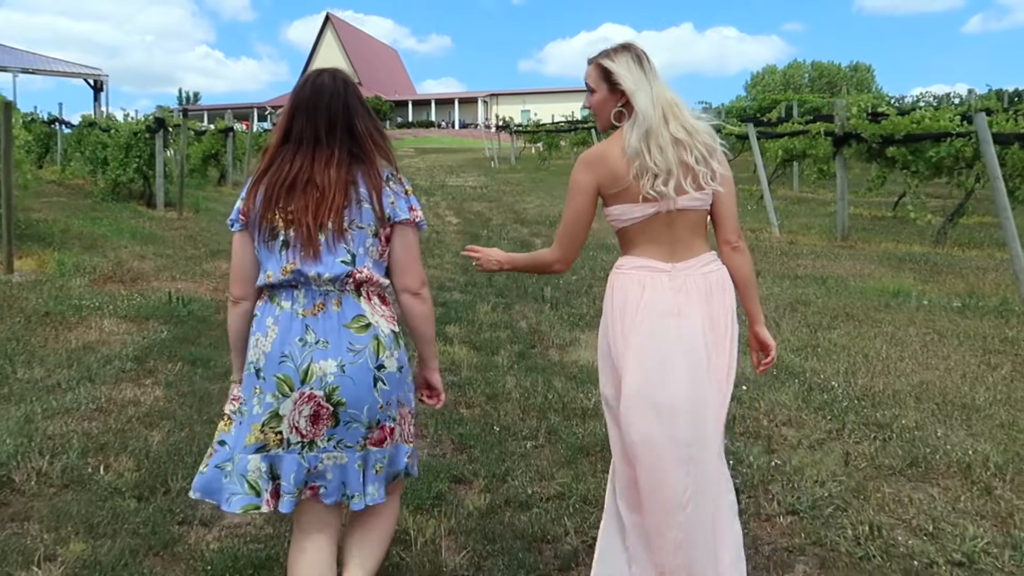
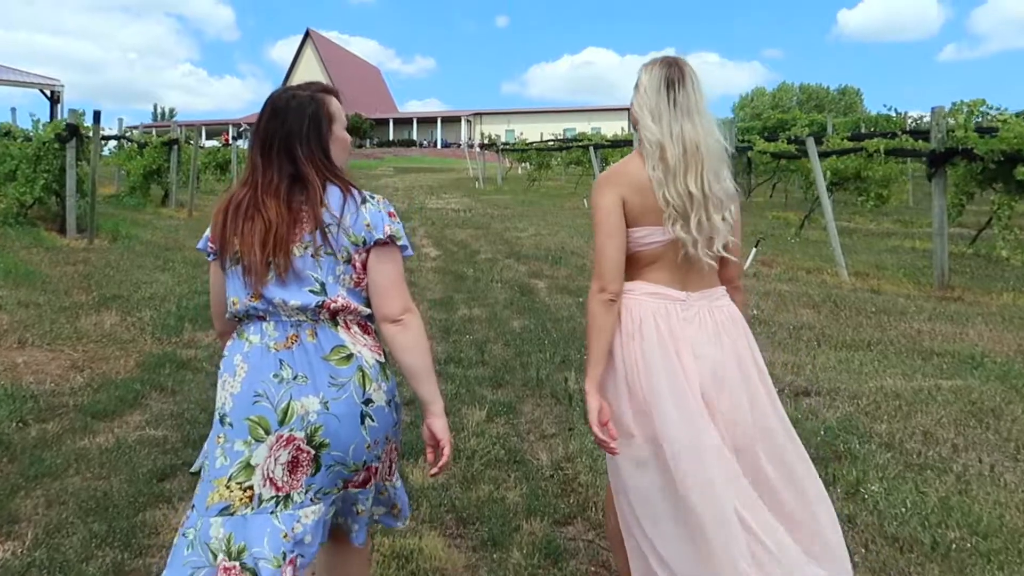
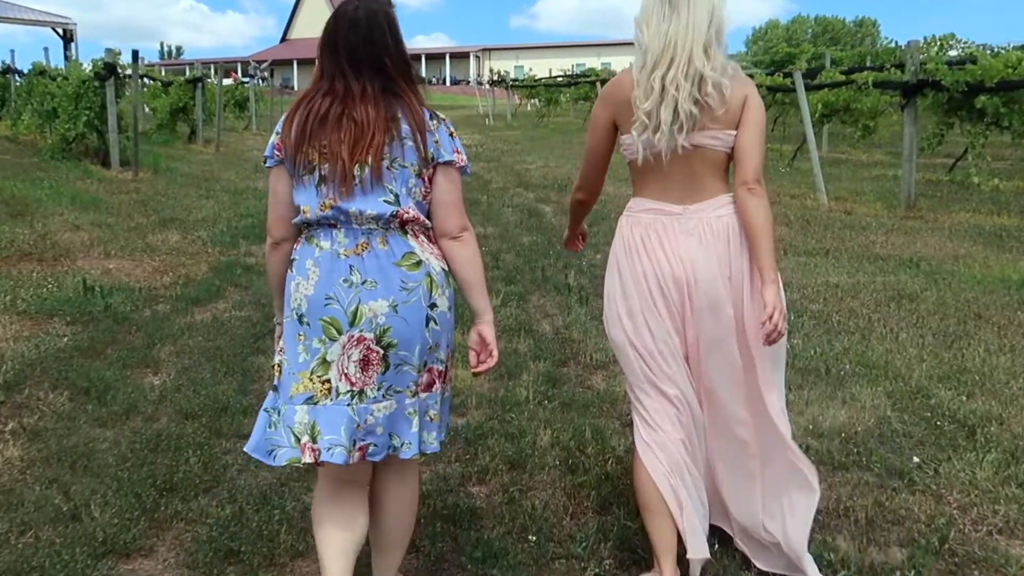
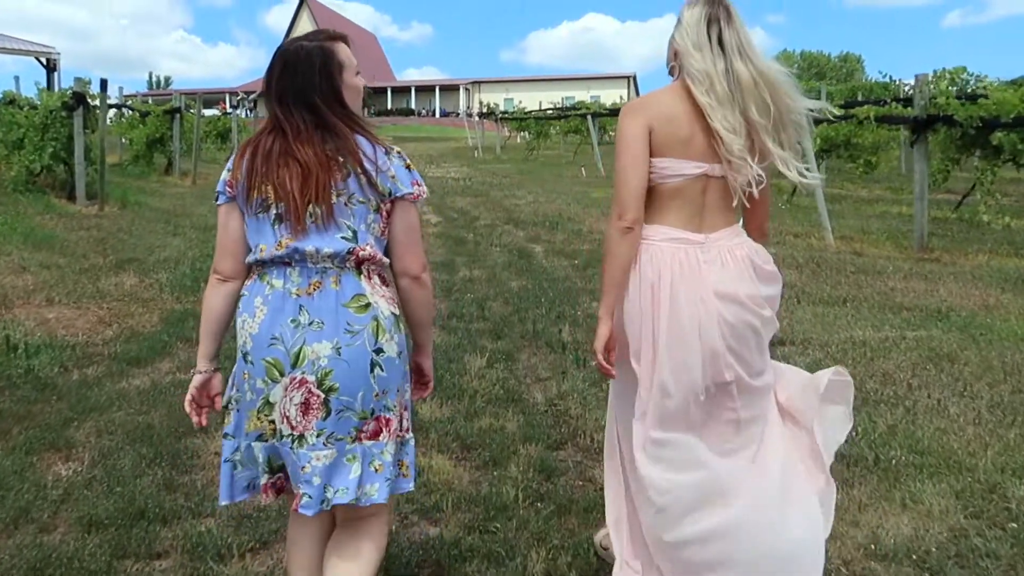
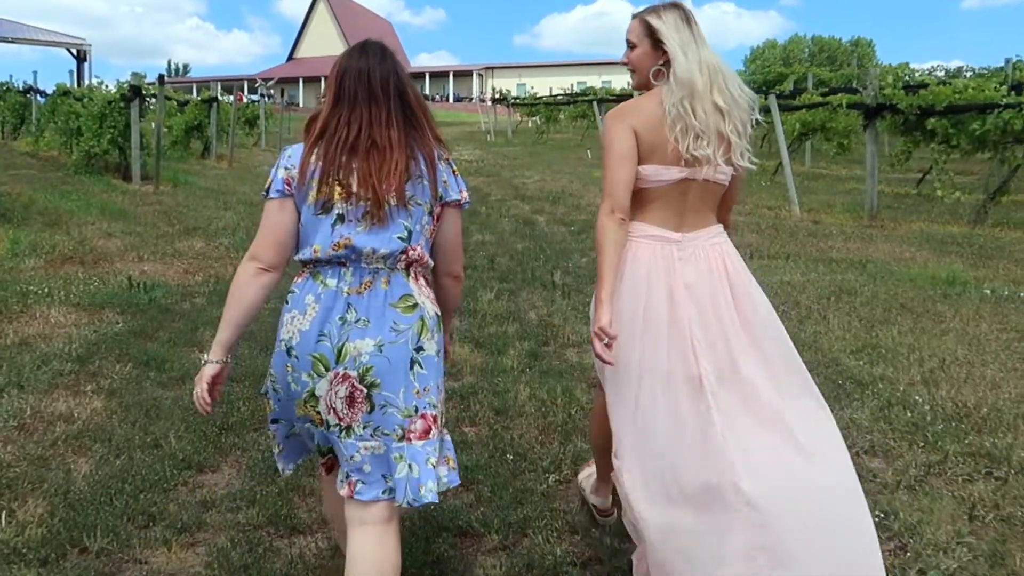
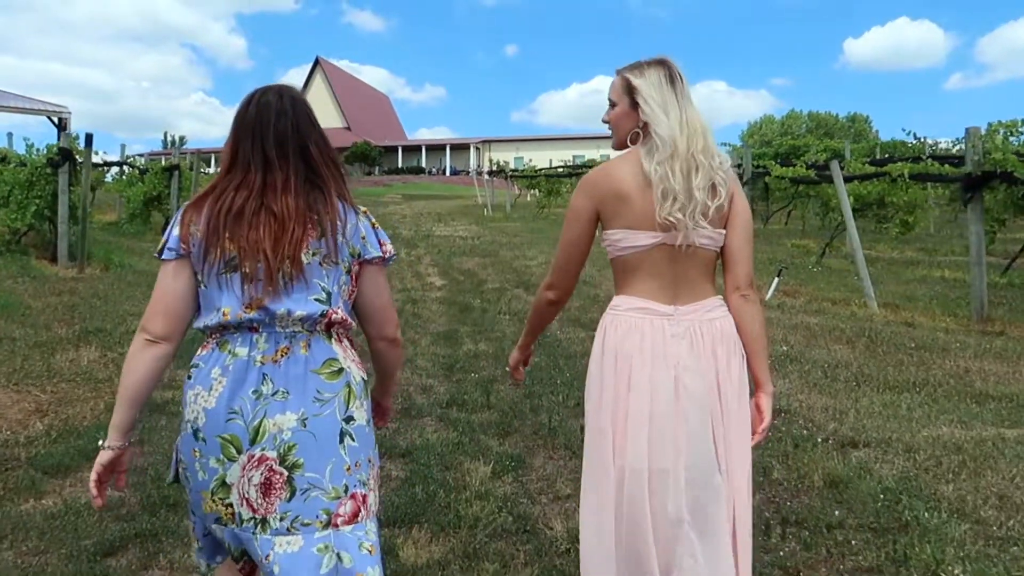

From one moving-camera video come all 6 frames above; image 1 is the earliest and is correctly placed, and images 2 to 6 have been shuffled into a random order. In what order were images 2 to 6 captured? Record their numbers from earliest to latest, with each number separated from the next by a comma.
5, 3, 4, 2, 6
